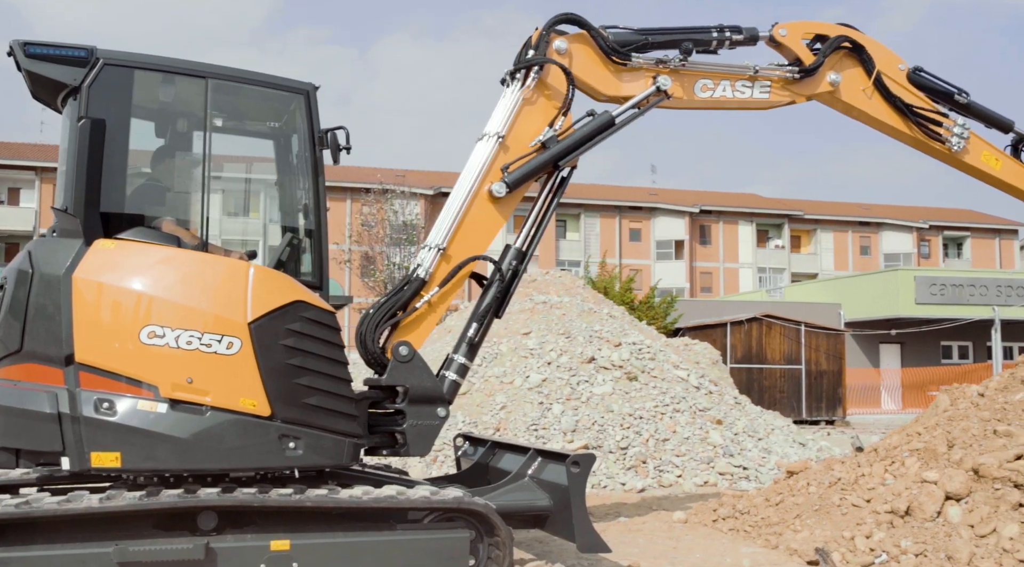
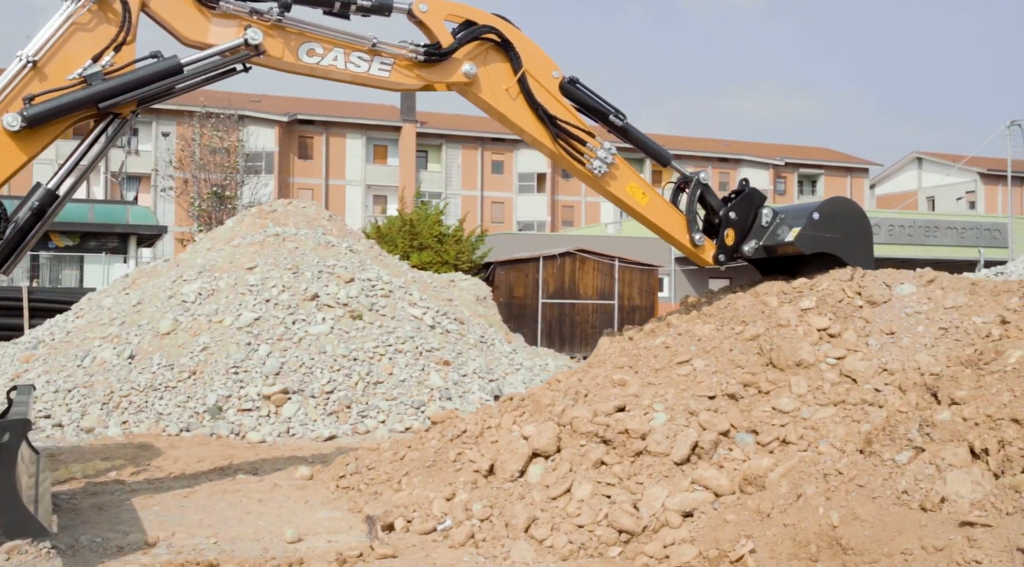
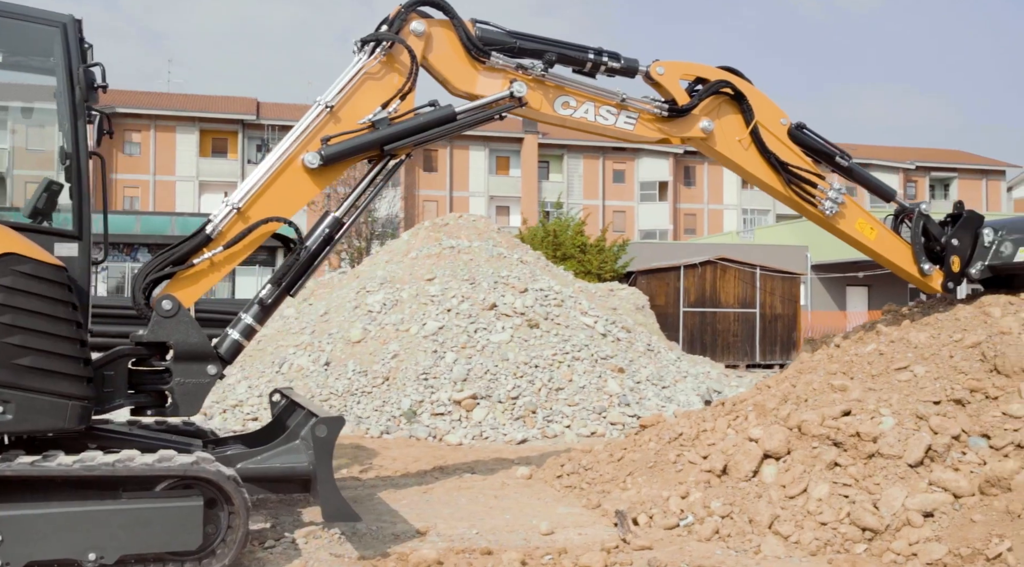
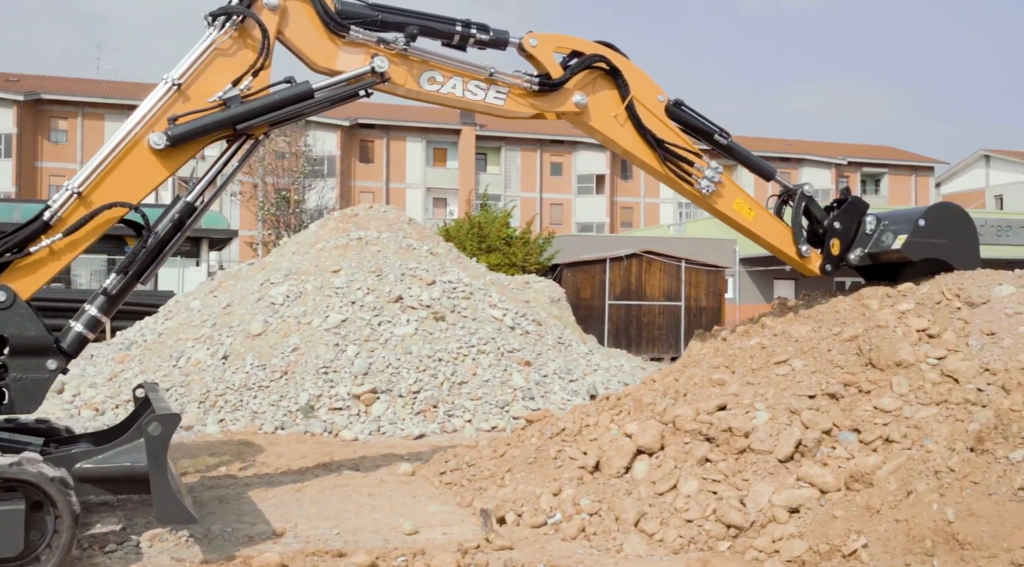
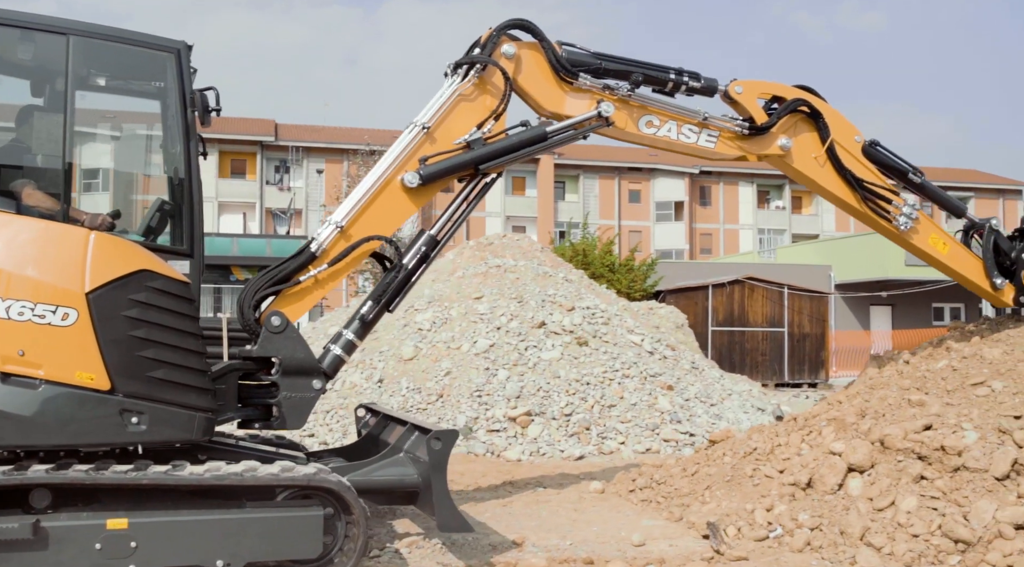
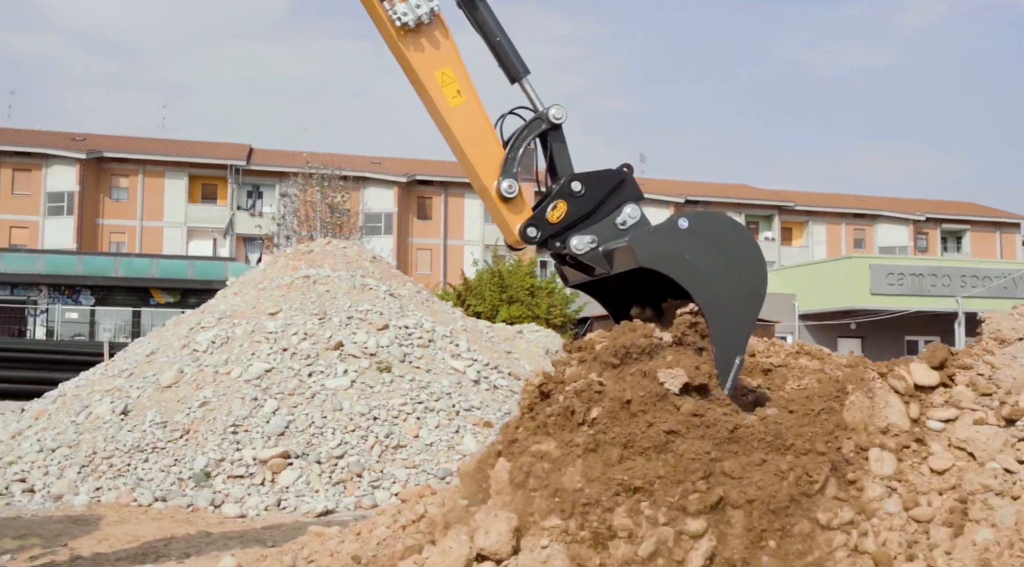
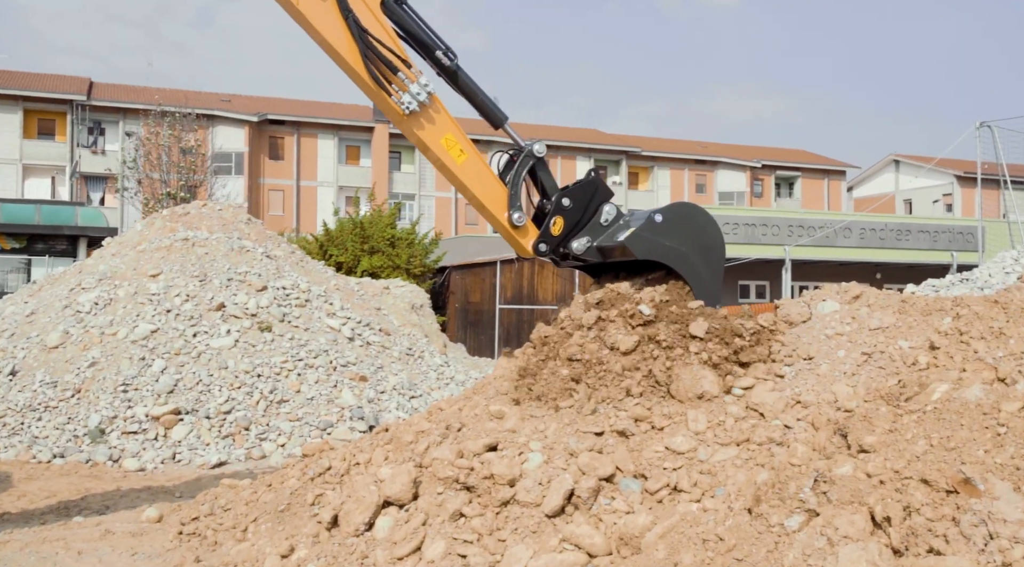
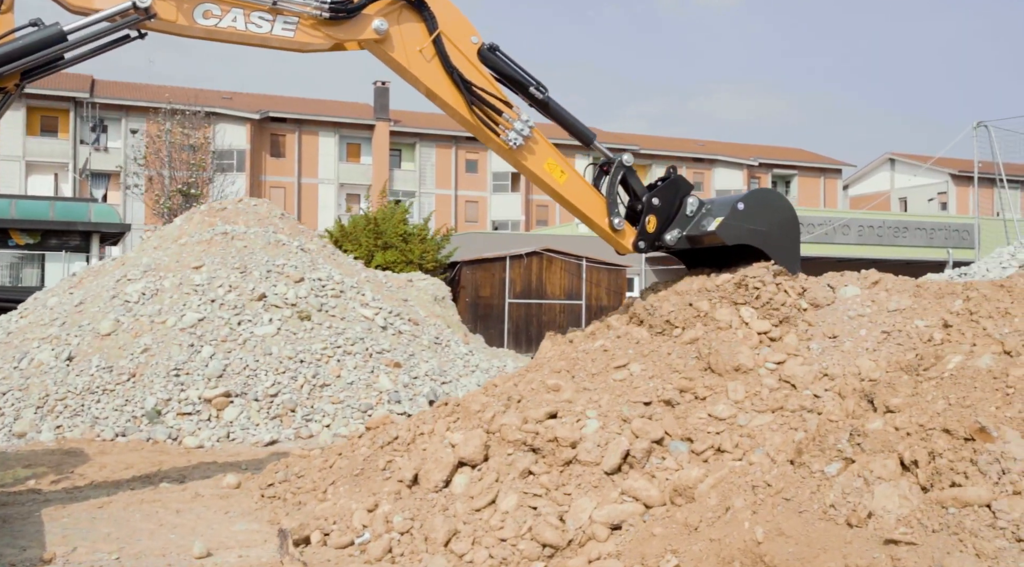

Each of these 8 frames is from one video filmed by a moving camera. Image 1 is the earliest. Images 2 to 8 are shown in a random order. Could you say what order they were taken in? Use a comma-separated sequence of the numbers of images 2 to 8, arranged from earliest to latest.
5, 3, 4, 2, 8, 7, 6
